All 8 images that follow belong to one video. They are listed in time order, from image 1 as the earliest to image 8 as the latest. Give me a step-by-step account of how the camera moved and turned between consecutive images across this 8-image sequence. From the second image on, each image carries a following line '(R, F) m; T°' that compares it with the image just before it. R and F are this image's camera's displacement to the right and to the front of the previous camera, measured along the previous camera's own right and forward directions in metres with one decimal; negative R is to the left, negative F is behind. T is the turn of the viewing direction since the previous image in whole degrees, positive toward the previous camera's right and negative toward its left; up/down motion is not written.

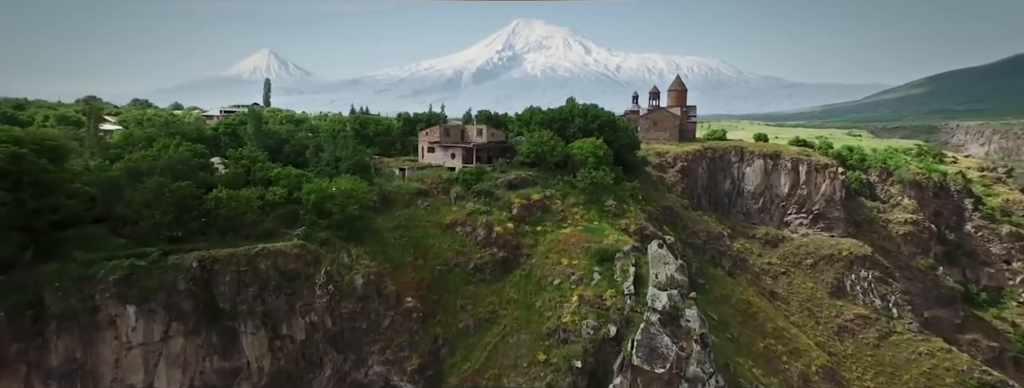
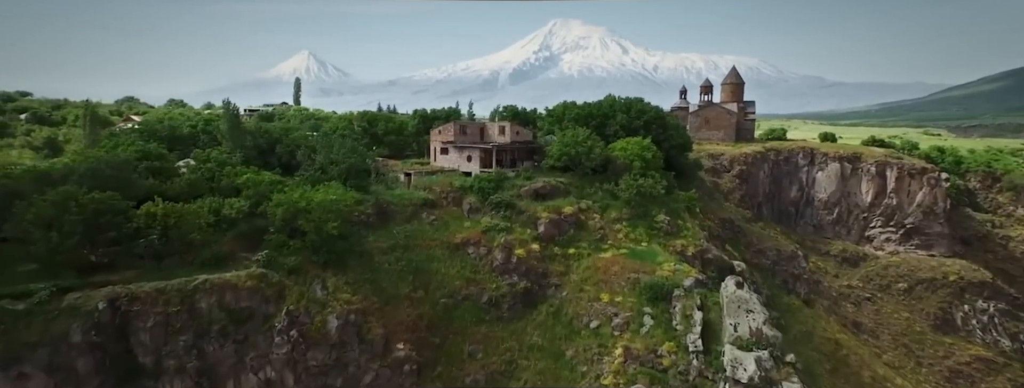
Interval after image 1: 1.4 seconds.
(+0.4, +5.8) m; -4°
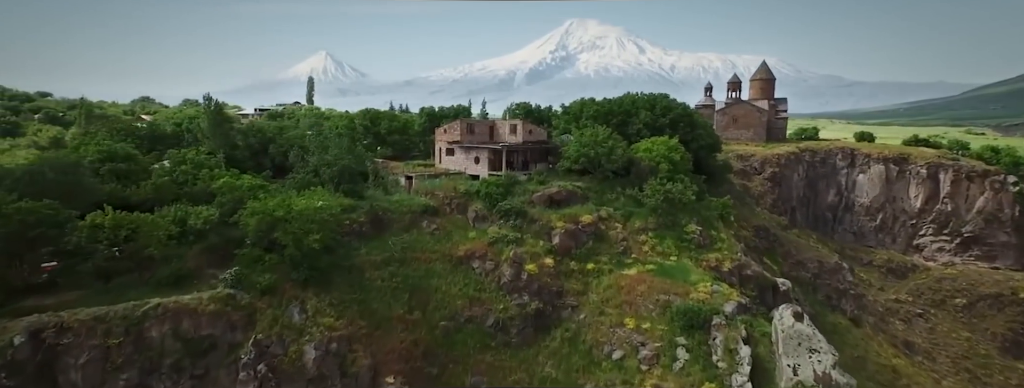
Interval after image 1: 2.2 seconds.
(+0.2, +2.7) m; -2°
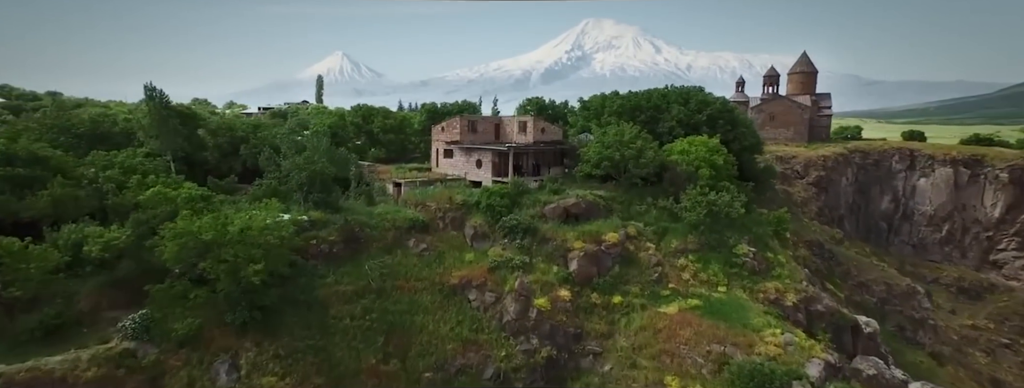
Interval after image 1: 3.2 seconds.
(+0.3, +4.2) m; -2°
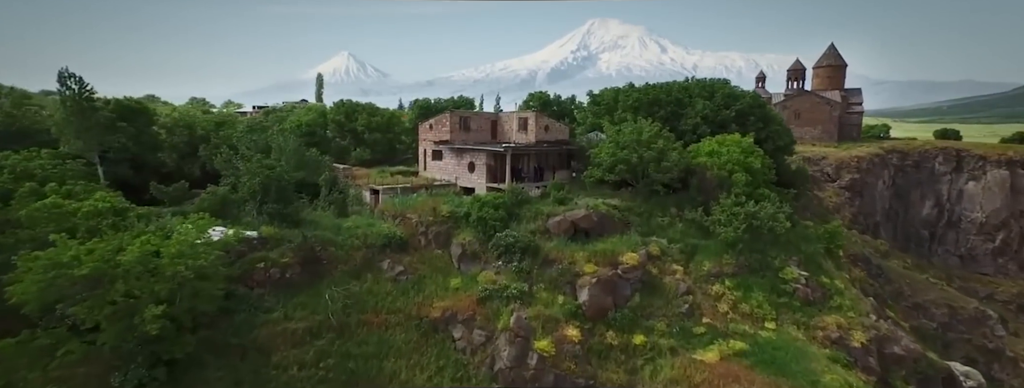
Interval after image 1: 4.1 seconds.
(+0.3, +3.3) m; -1°
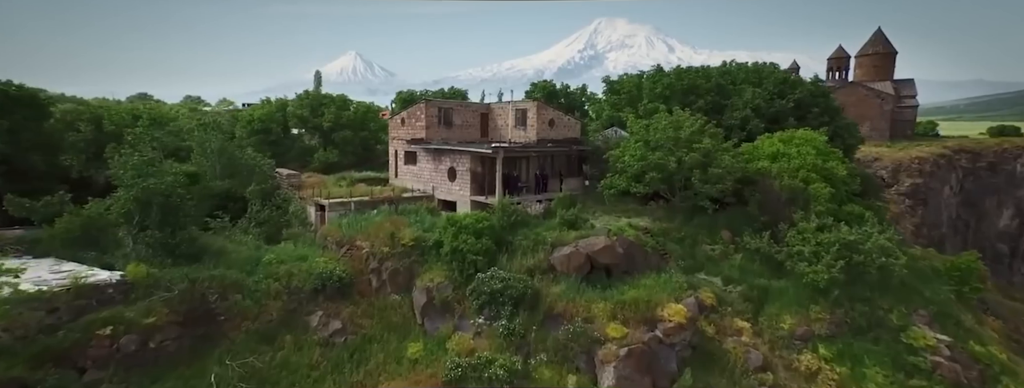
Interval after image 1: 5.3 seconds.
(+0.4, +4.8) m; -1°
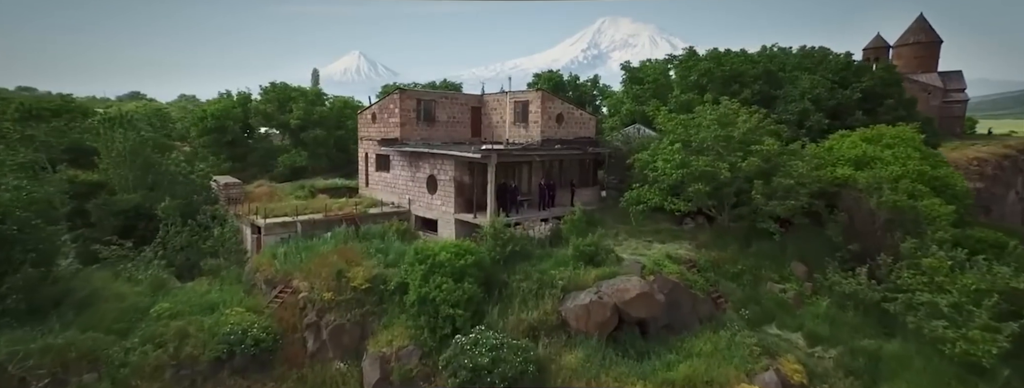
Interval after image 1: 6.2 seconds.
(+0.1, +3.4) m; 0°
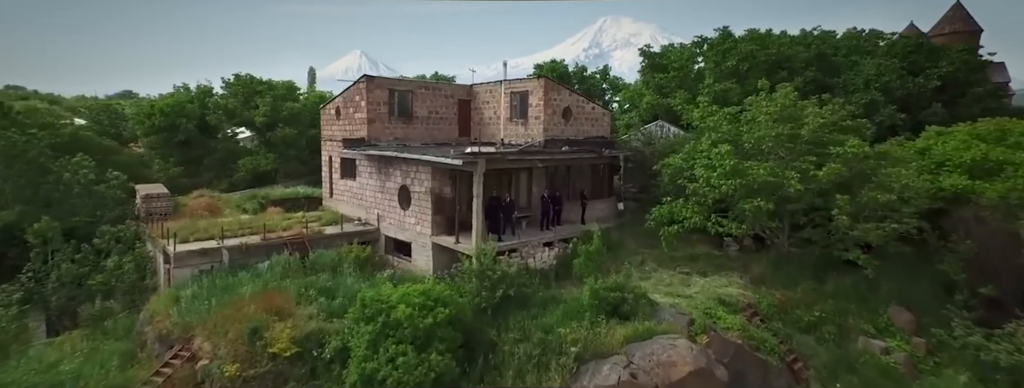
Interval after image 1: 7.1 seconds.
(+0.1, +2.6) m; 0°
